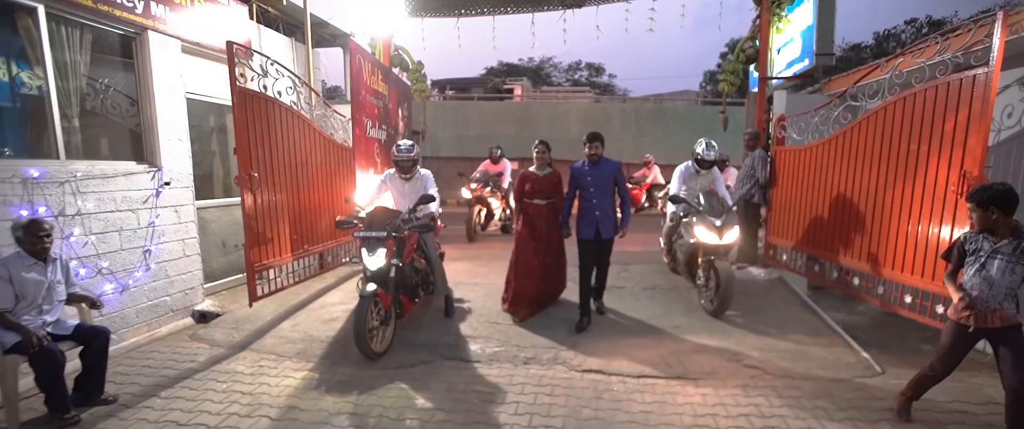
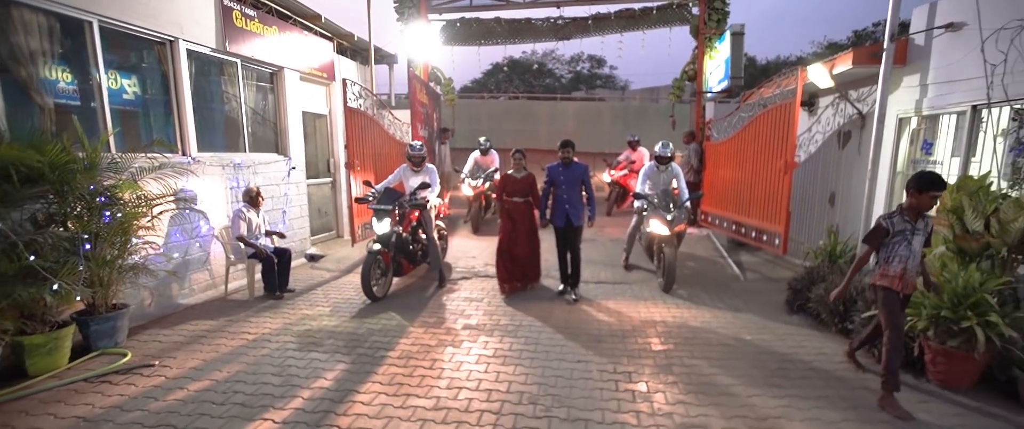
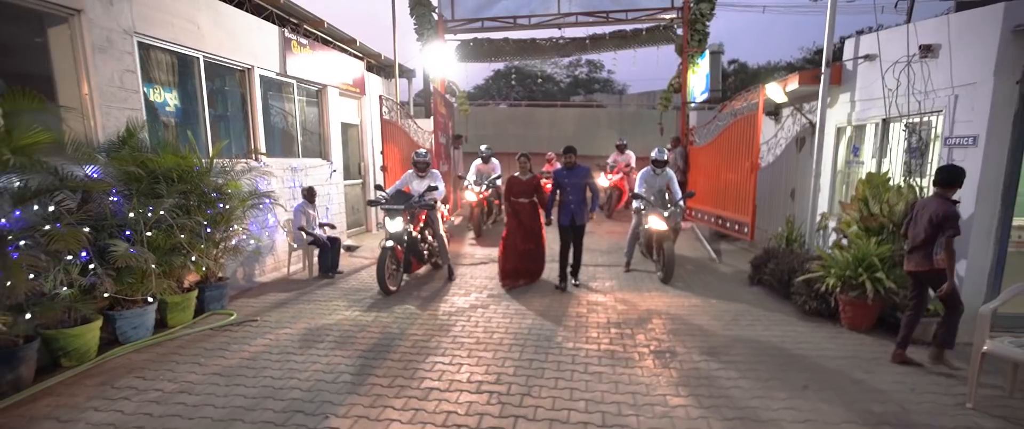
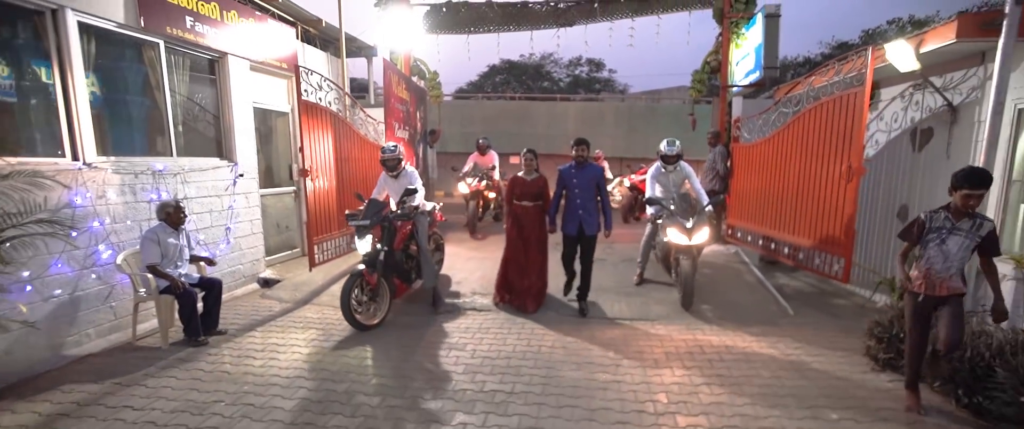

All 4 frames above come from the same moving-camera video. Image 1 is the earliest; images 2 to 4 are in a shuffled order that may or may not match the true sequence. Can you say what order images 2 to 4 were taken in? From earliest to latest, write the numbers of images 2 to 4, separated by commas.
4, 2, 3
